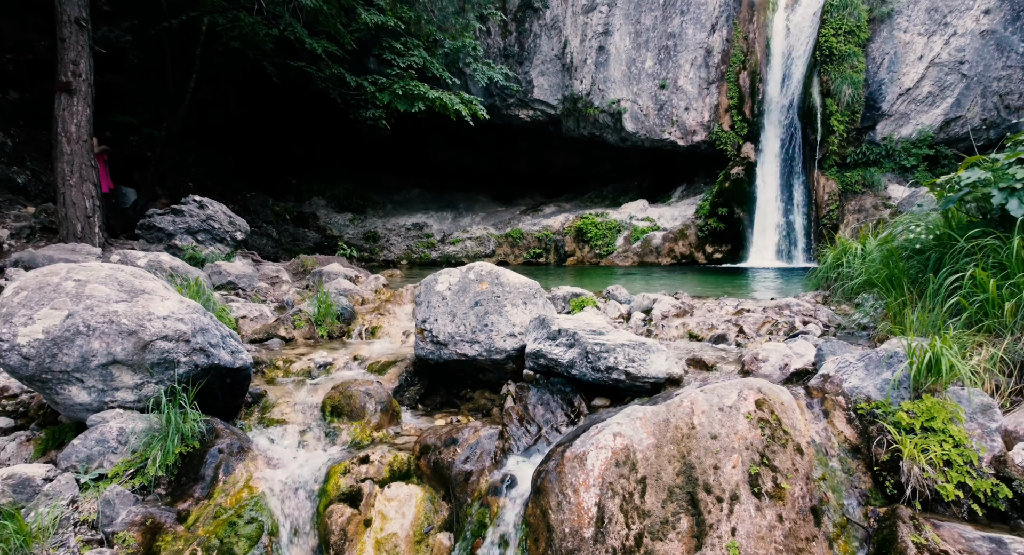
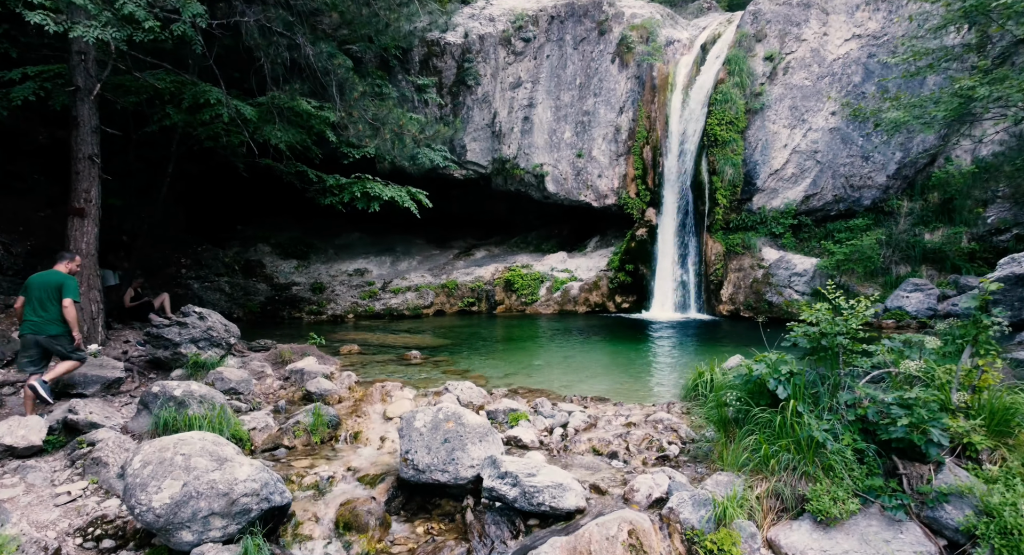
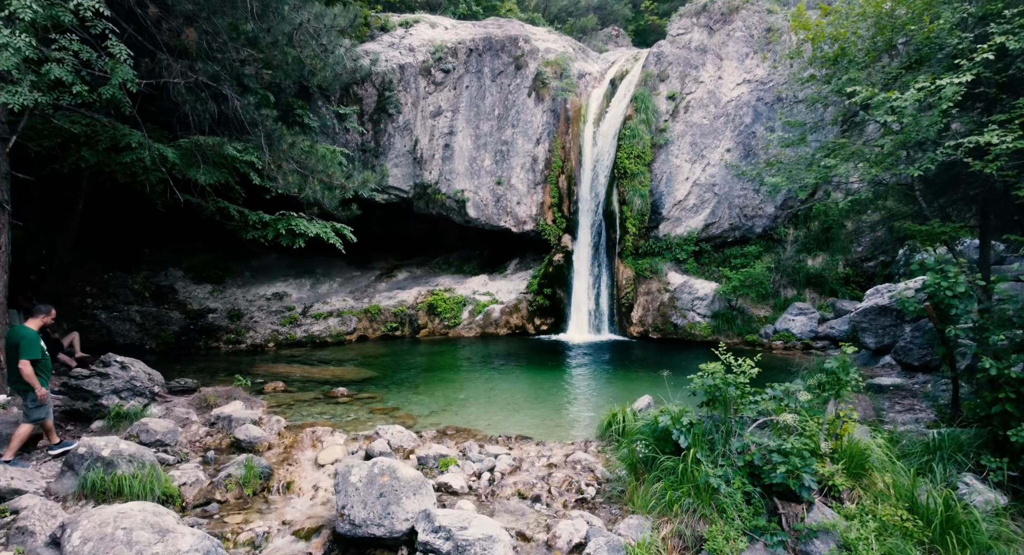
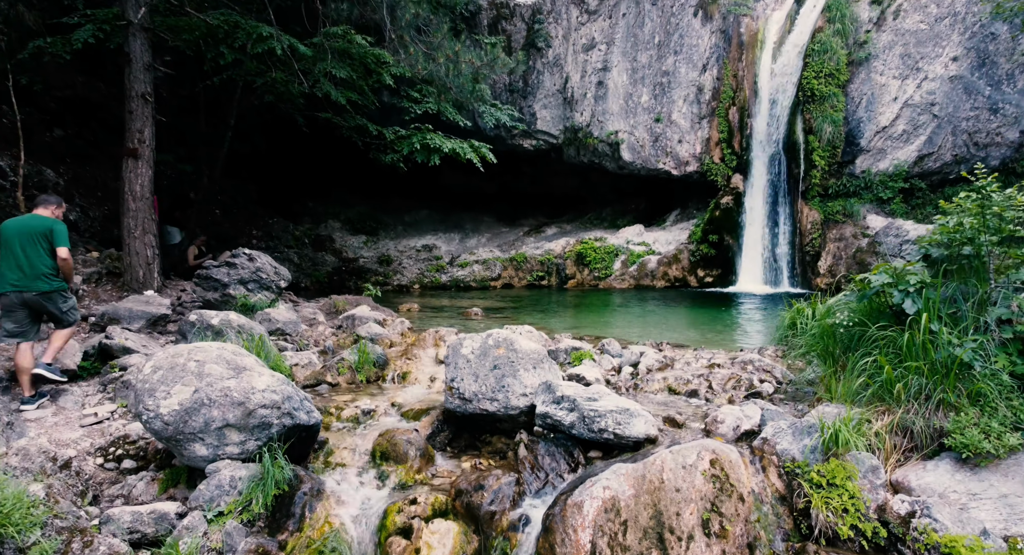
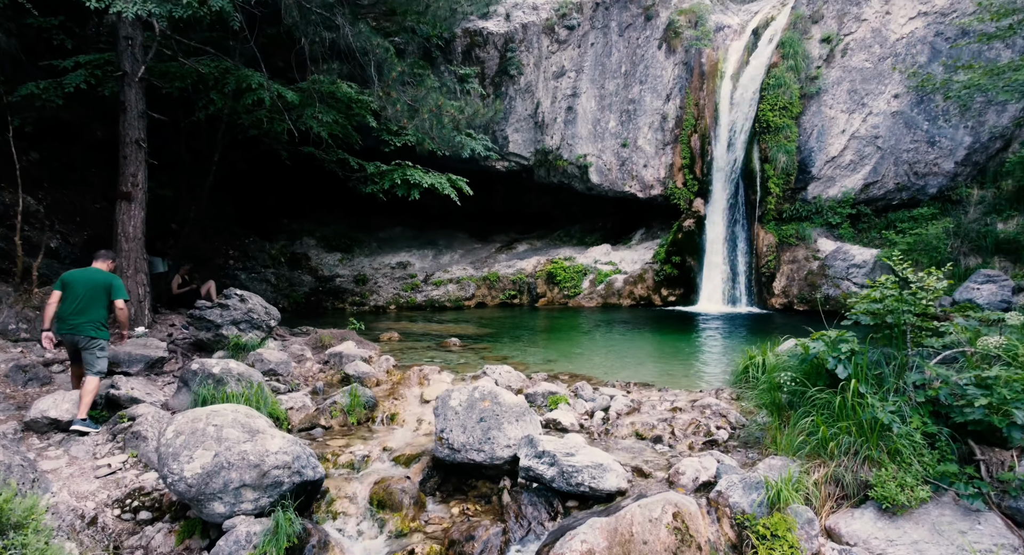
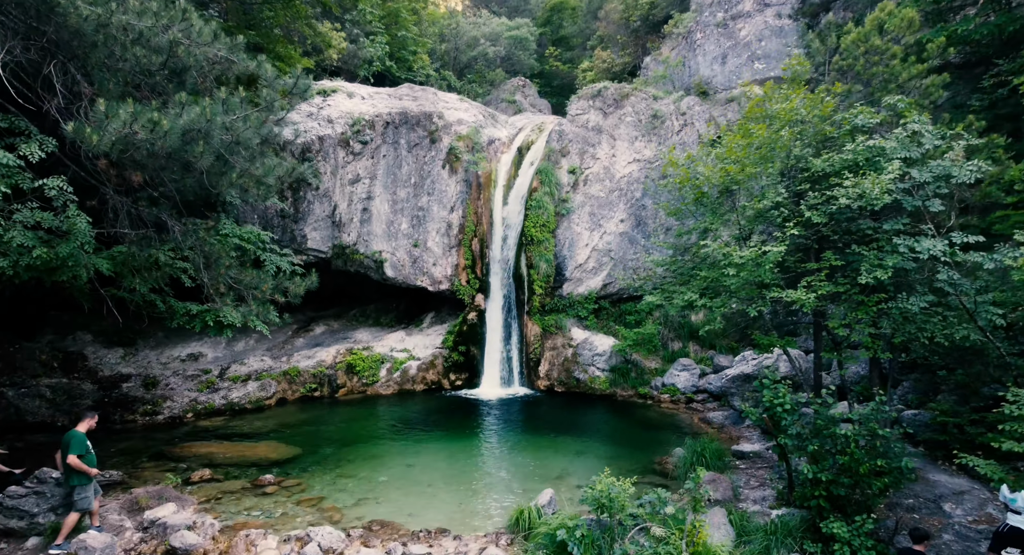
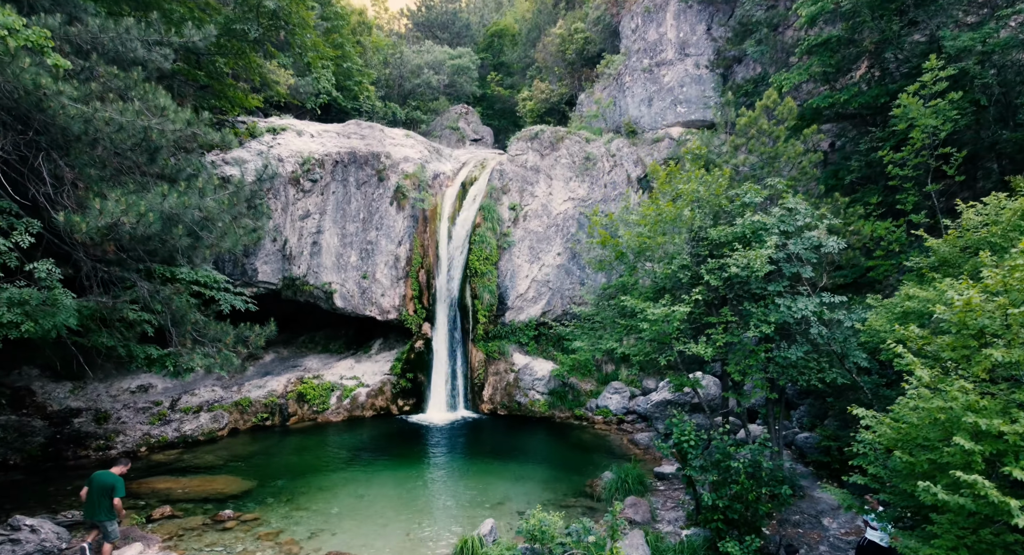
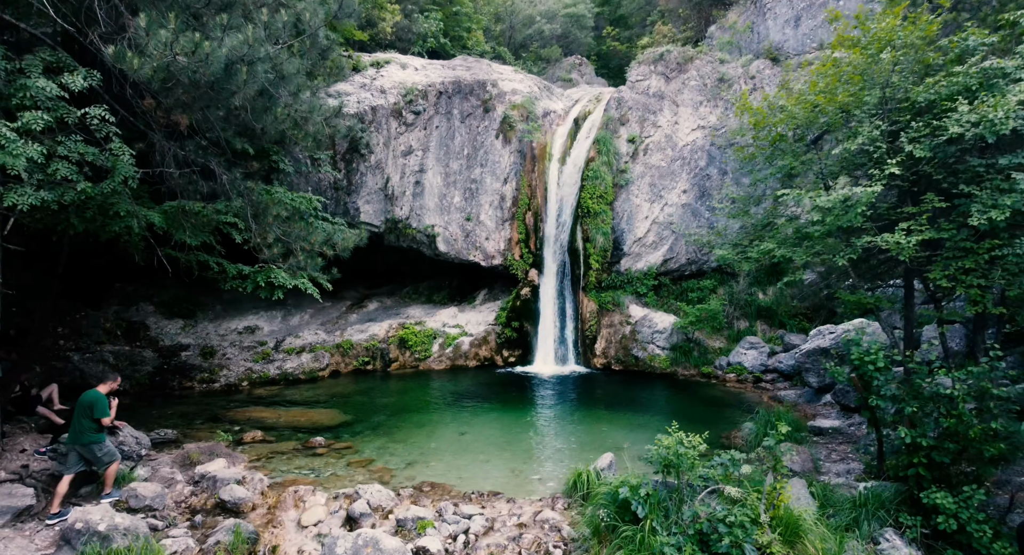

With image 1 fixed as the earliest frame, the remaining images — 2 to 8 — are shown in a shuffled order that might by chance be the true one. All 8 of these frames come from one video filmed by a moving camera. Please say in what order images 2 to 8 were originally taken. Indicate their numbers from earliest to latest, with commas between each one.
4, 5, 2, 3, 8, 6, 7
